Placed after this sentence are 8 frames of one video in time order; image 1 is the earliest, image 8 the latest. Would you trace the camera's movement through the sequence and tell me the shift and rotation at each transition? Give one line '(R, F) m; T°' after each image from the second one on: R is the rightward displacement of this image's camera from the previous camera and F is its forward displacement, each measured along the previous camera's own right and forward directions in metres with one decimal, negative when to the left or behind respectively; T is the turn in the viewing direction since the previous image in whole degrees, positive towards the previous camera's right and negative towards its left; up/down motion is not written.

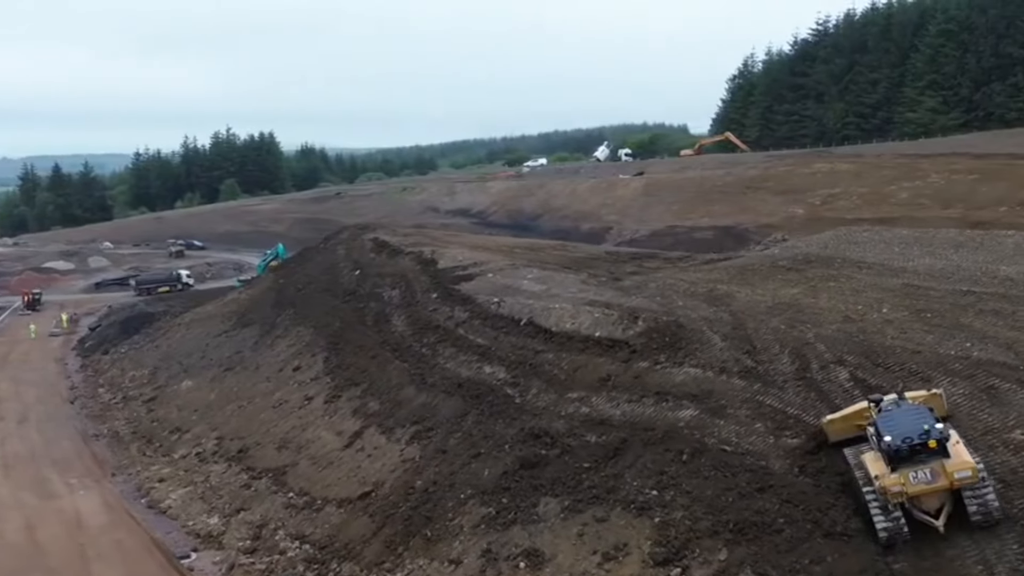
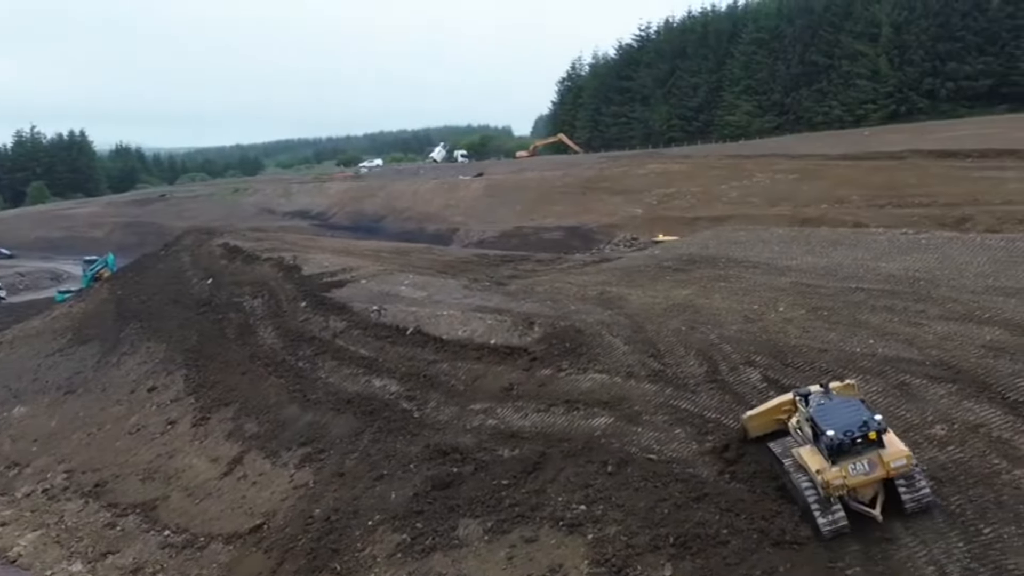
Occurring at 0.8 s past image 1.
(-1.0, +0.7) m; +11°
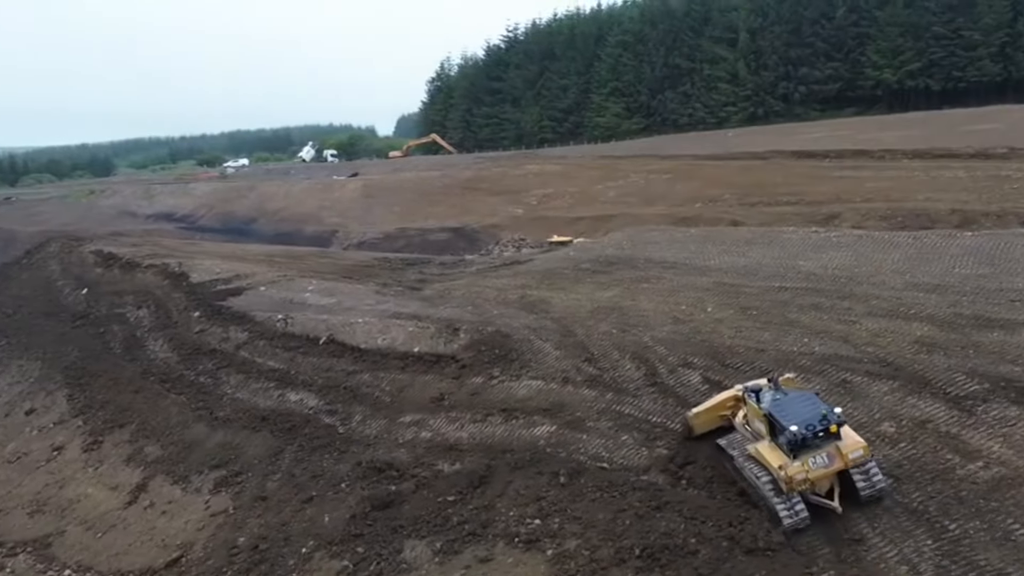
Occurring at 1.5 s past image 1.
(-0.9, +0.5) m; +8°
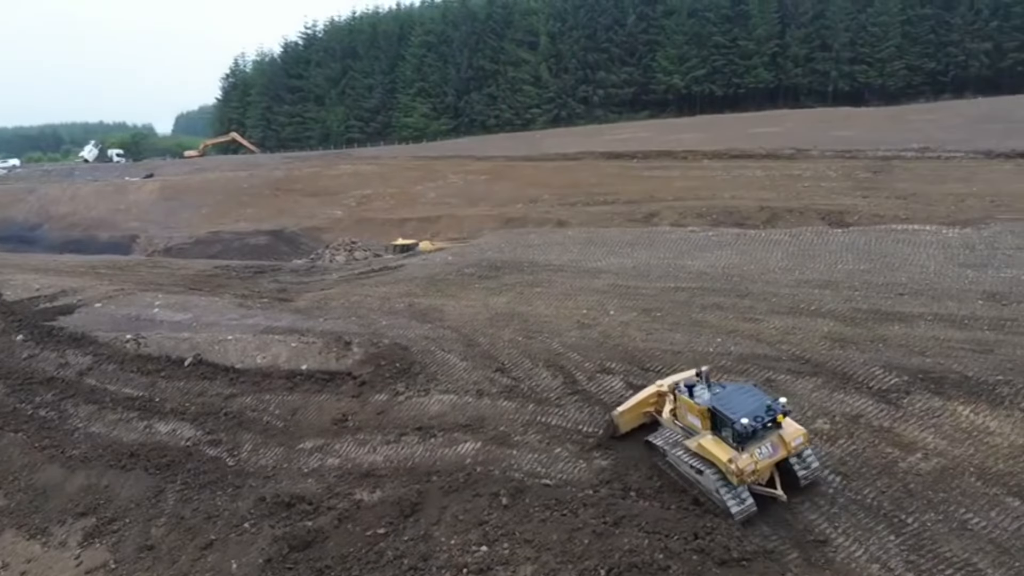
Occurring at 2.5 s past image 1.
(-1.4, +0.8) m; +13°
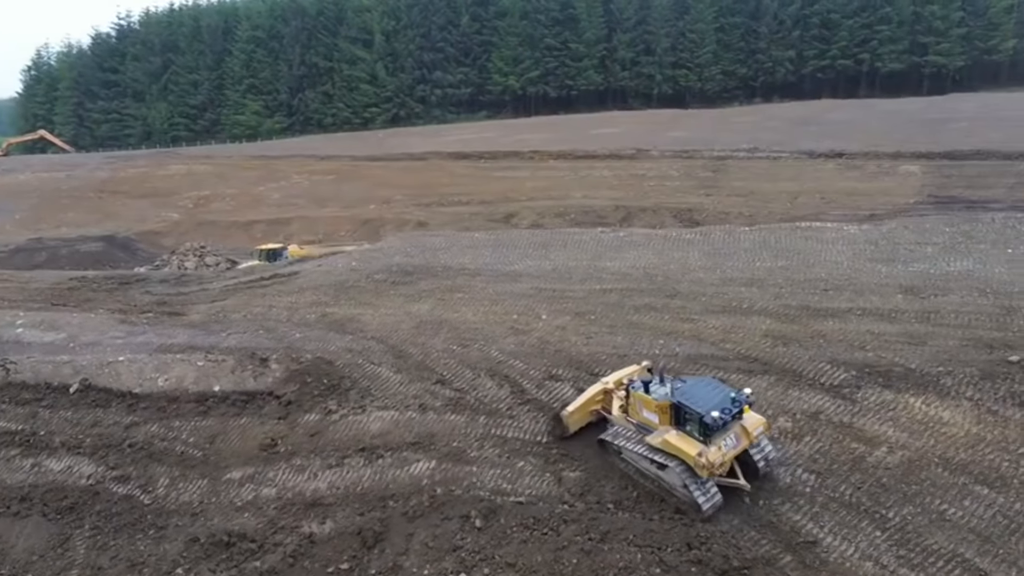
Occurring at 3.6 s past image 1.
(-1.4, +0.7) m; +11°
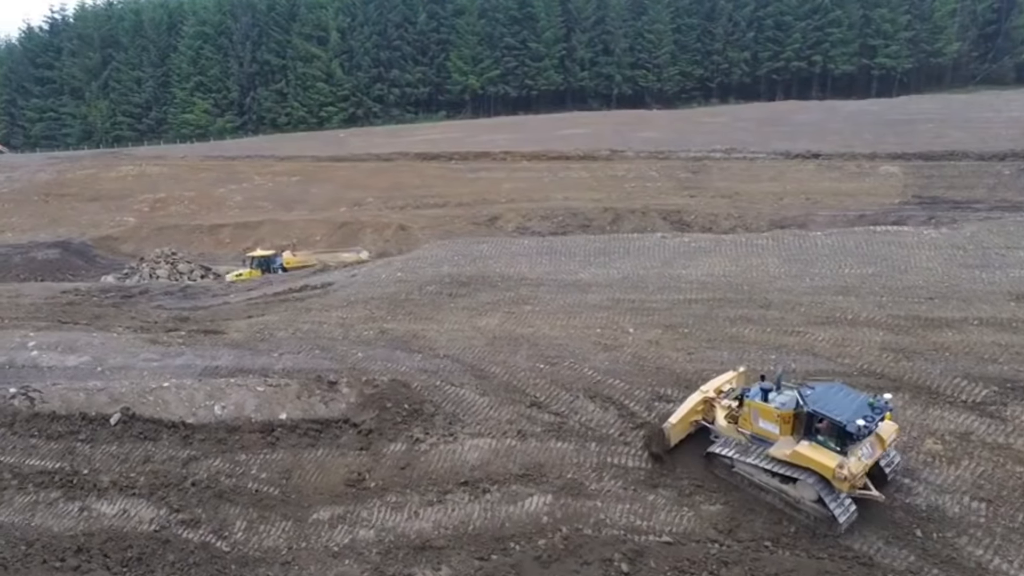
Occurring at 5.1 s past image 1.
(-1.9, +1.1) m; +4°
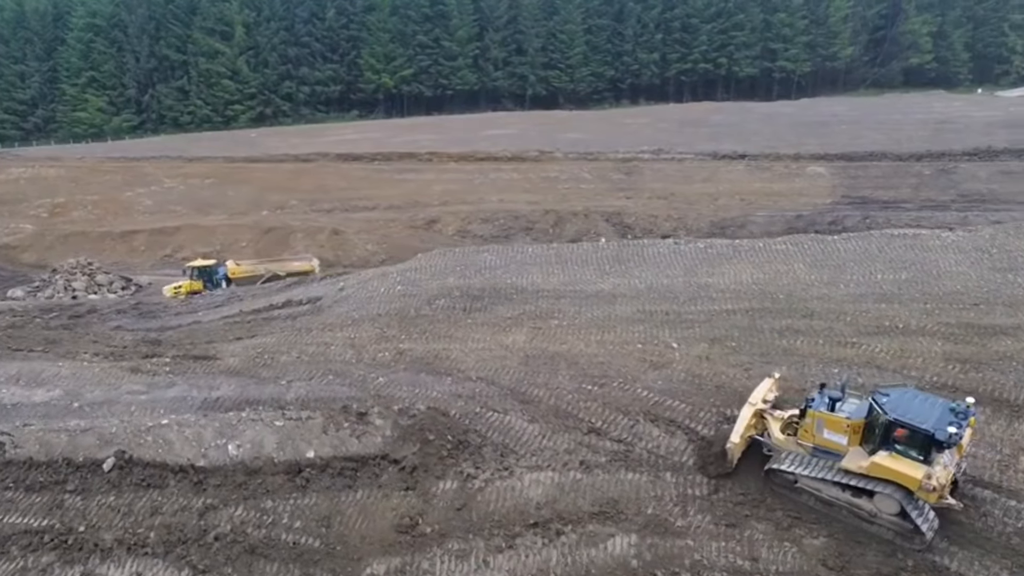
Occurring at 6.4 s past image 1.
(-1.6, +1.1) m; +7°
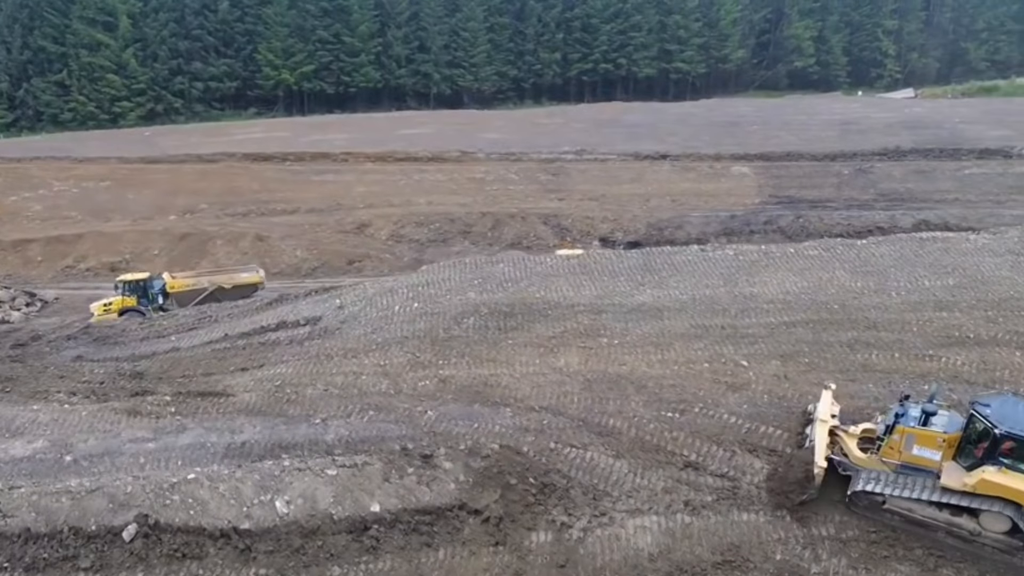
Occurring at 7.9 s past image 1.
(-1.8, +1.3) m; +7°
